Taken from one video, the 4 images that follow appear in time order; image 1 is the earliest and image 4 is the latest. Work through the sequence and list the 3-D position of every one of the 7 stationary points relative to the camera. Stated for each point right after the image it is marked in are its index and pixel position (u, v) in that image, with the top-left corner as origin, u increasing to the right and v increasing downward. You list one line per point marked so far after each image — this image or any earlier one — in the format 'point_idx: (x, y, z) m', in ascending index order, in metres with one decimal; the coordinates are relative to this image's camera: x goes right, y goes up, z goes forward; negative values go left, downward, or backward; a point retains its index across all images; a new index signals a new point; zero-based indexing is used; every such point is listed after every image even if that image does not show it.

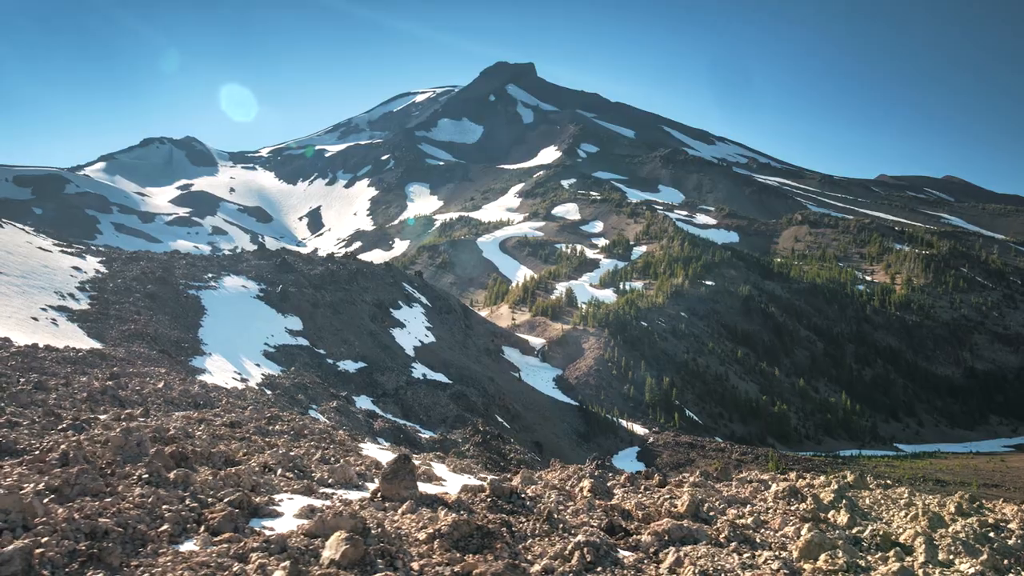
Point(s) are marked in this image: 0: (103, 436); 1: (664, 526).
0: (-8.1, -2.9, +12.1) m
1: (+2.6, -4.1, +10.5) m
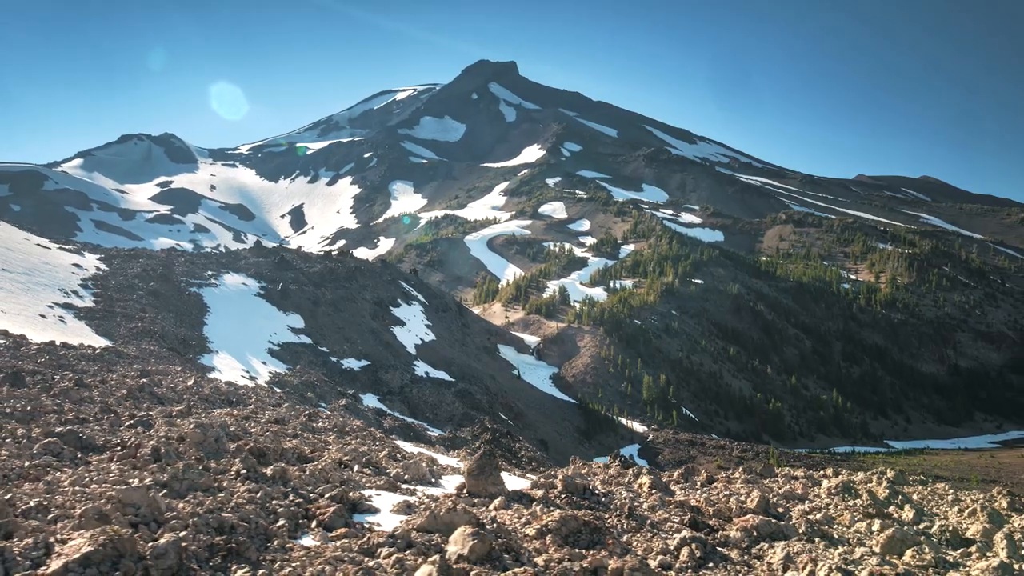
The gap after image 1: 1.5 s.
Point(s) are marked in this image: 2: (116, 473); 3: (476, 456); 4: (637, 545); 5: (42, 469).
0: (-6.6, -2.8, +12.0) m
1: (+4.1, -4.0, +10.5) m
2: (-5.8, -2.7, +8.8) m
3: (-0.7, -3.0, +11.0) m
4: (+1.8, -3.7, +8.8) m
5: (-7.0, -2.7, +9.1) m
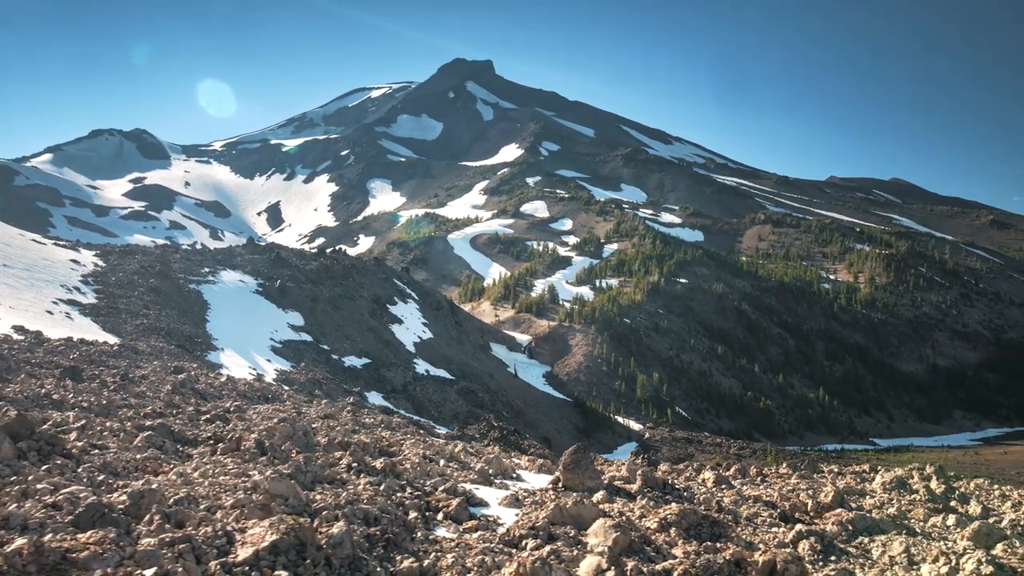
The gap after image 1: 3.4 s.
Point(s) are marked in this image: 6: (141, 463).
0: (-5.0, -2.7, +12.0) m
1: (+5.8, -4.0, +10.6) m
2: (-4.0, -2.6, +8.8) m
3: (+1.0, -3.0, +11.1) m
4: (+3.5, -3.6, +8.9) m
5: (-5.3, -2.6, +9.0) m
6: (-5.4, -2.5, +8.8) m
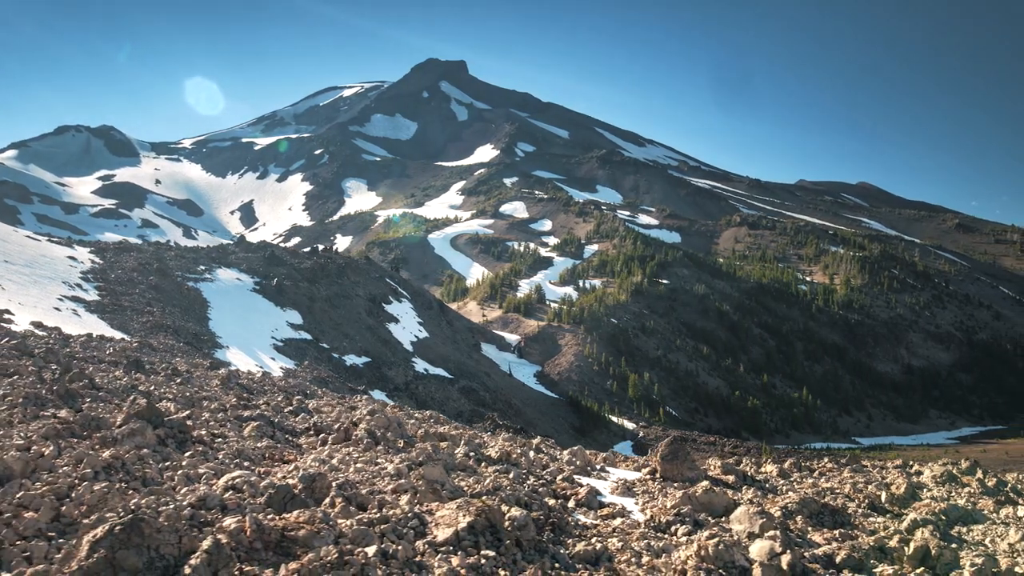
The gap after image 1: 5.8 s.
0: (-3.2, -2.5, +12.0) m
1: (+7.6, -3.9, +10.8) m
2: (-2.2, -2.4, +8.8) m
3: (+2.8, -2.8, +11.2) m
4: (+5.3, -3.5, +9.1) m
5: (-3.5, -2.4, +9.1) m
6: (-3.6, -2.4, +8.9) m
